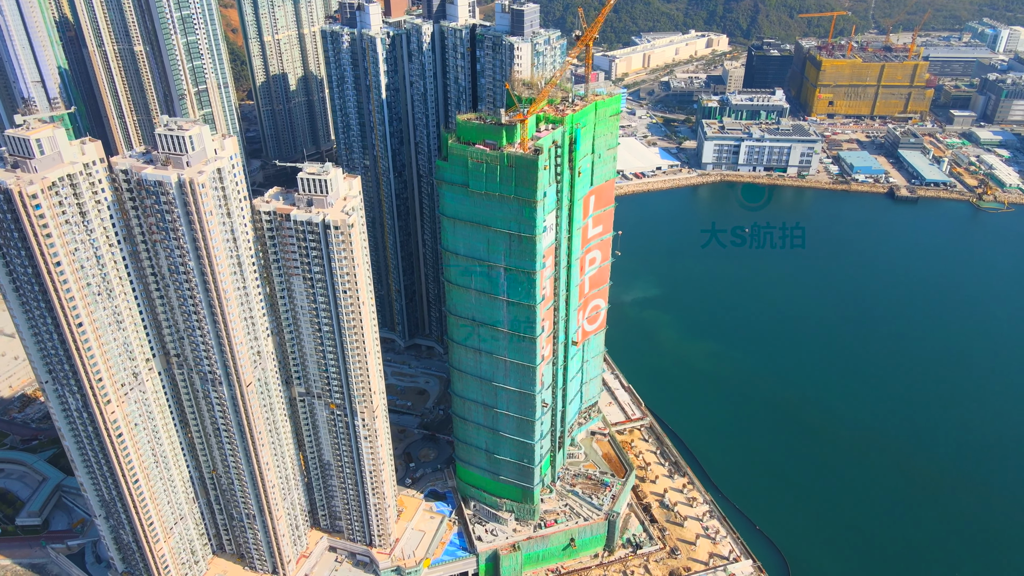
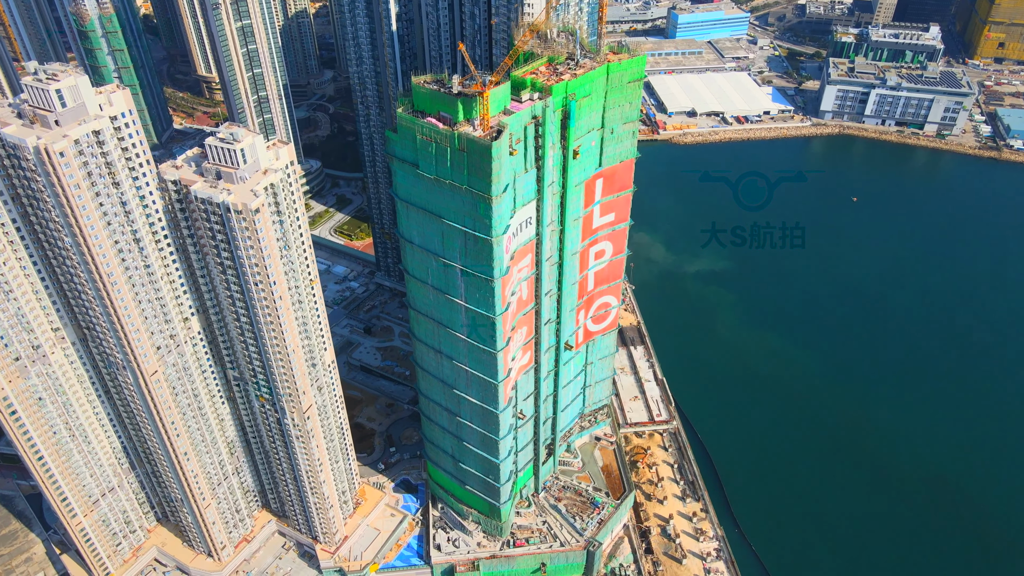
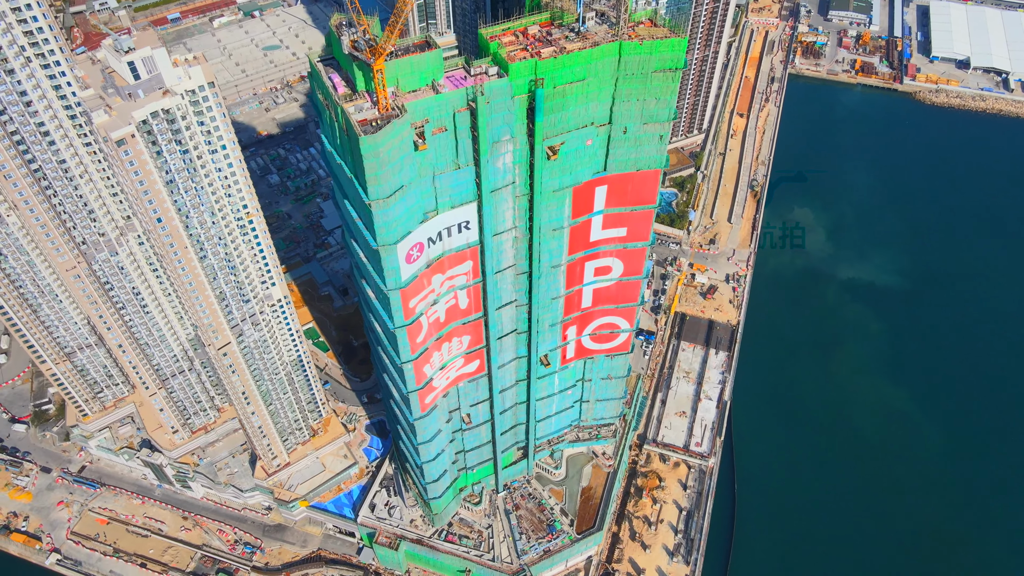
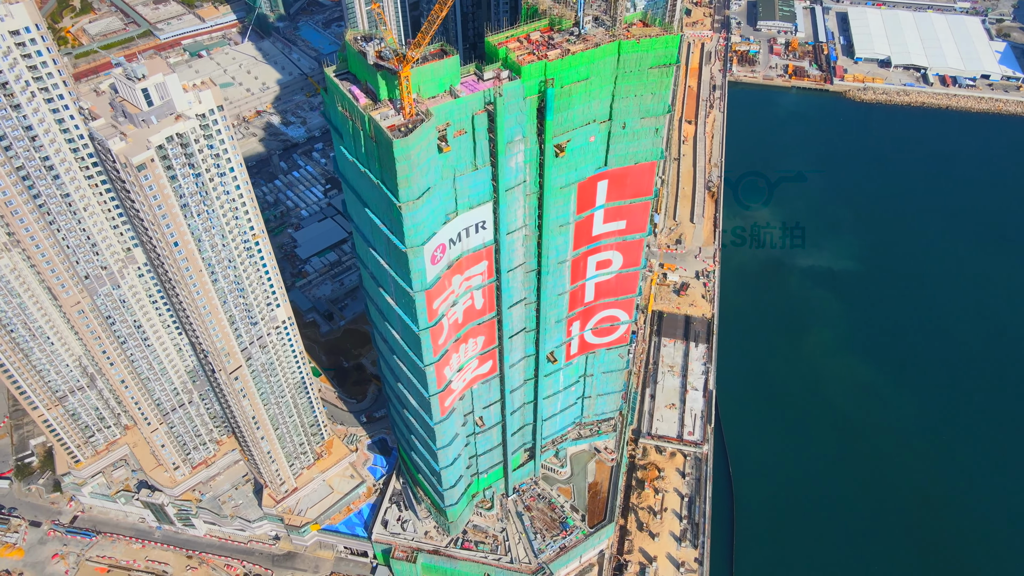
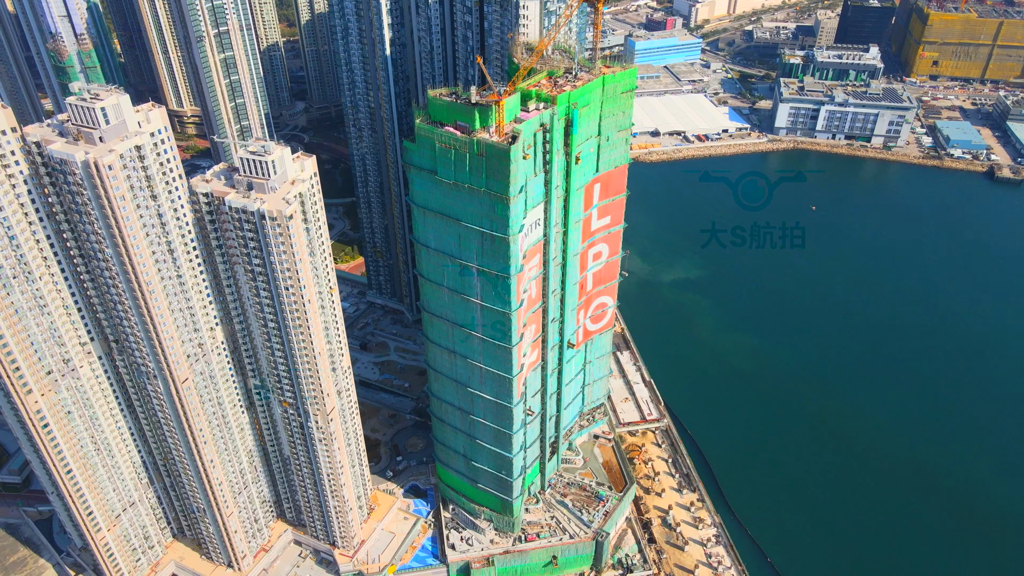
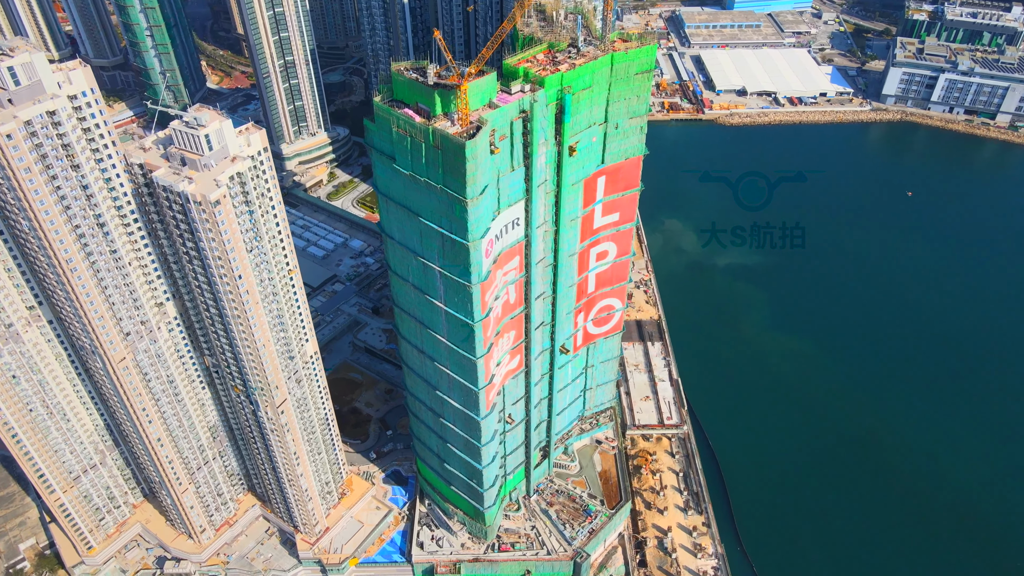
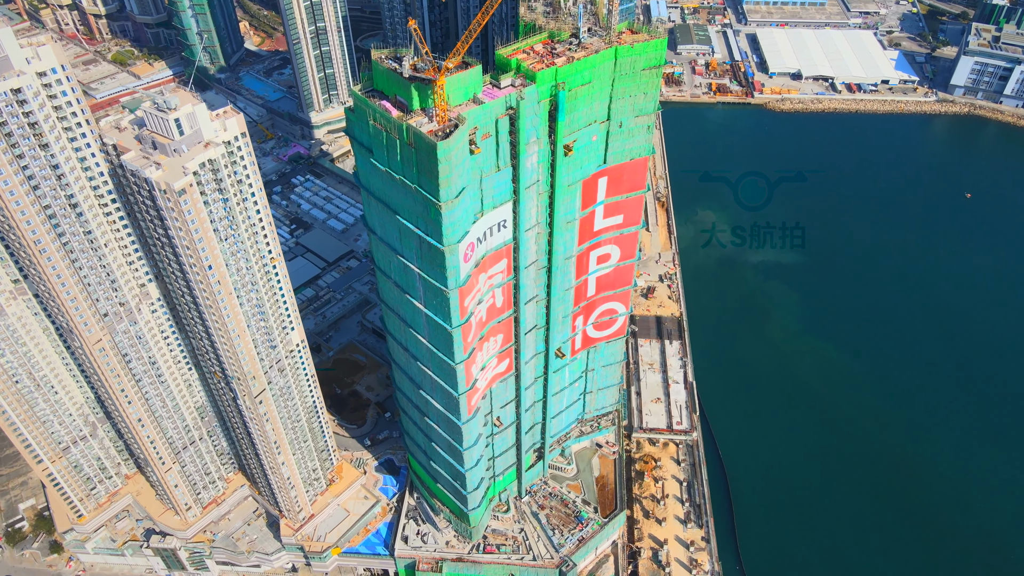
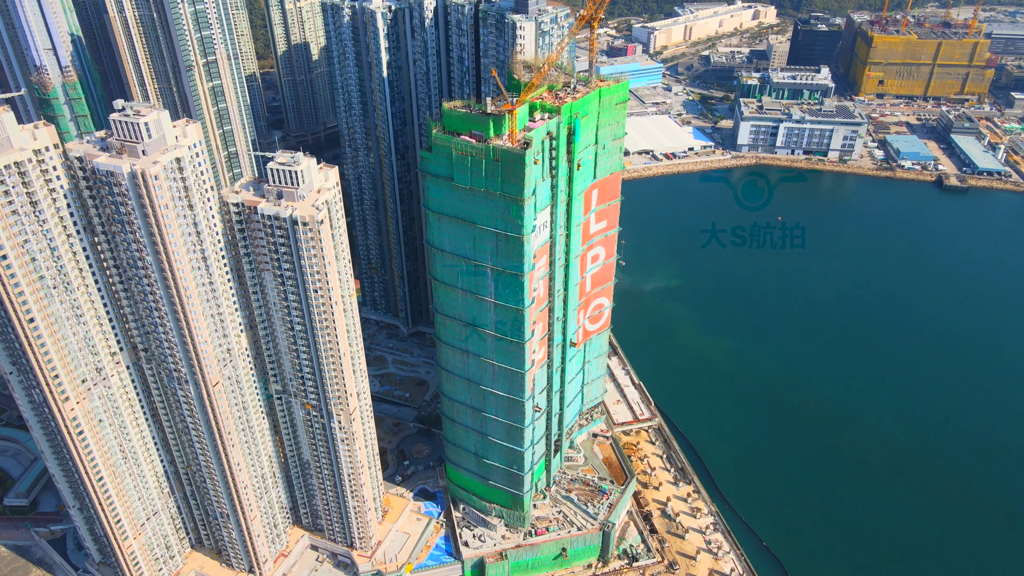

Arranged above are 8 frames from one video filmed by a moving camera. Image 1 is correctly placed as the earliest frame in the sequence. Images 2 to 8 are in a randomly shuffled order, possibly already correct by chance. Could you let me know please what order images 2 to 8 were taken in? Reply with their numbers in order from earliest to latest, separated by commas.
8, 5, 2, 6, 7, 4, 3
